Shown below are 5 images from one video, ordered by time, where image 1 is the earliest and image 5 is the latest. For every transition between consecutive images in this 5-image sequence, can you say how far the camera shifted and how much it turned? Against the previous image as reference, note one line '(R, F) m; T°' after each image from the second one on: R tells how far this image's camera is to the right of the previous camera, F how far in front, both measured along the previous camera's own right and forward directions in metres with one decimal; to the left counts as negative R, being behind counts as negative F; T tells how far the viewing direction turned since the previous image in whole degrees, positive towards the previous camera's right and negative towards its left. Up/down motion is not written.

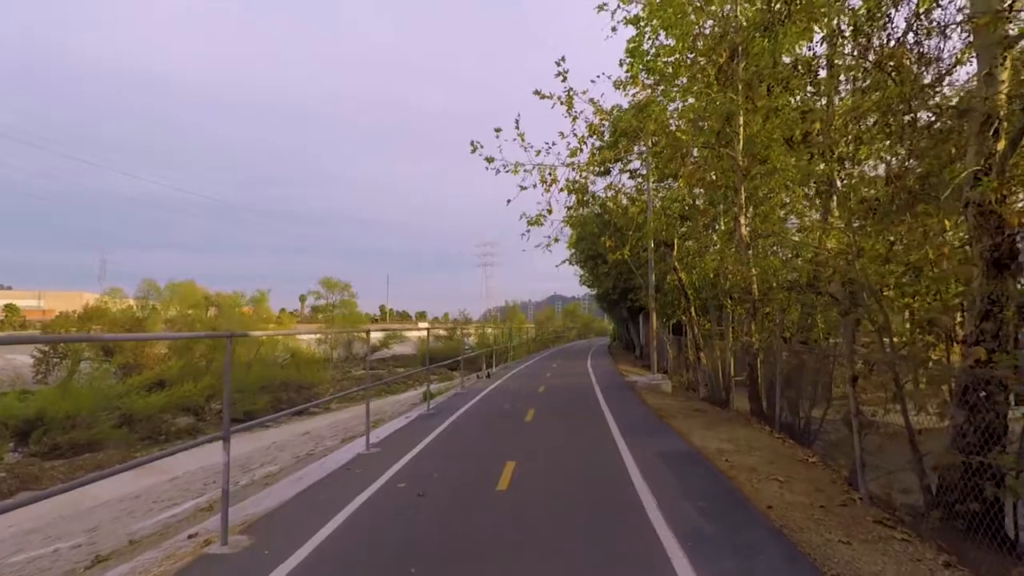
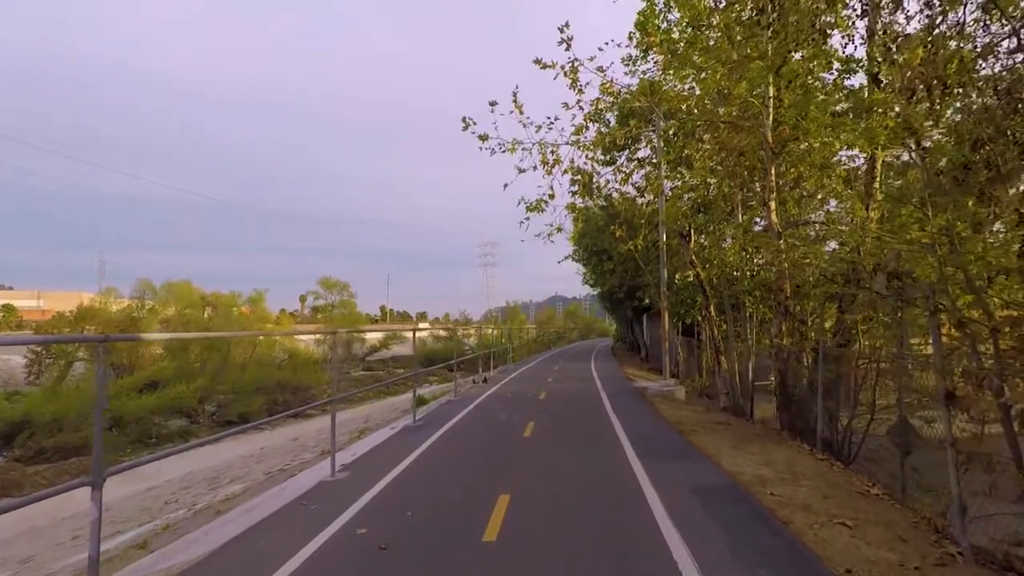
(+0.1, +1.2) m; 0°
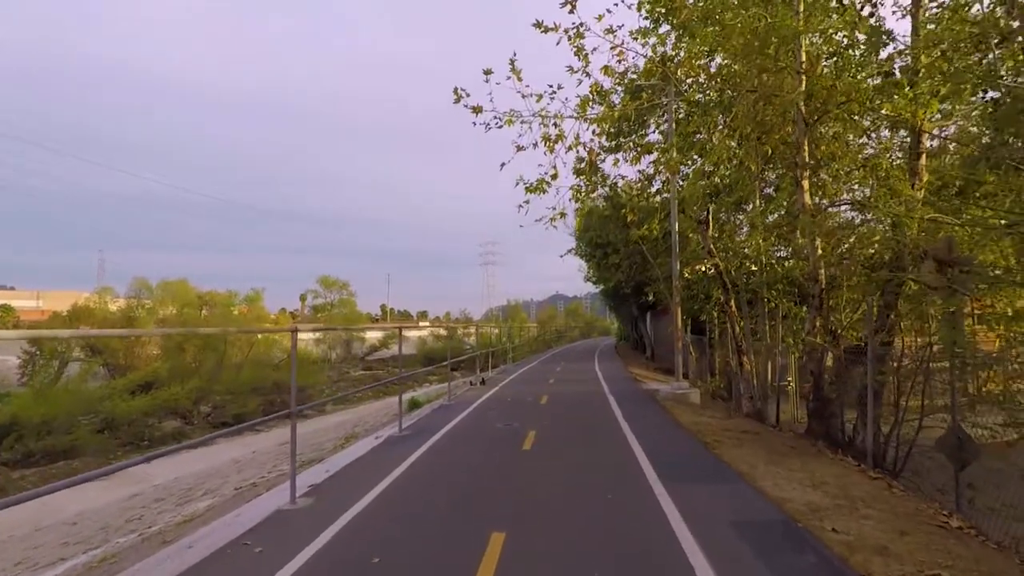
(0.0, +1.0) m; 0°
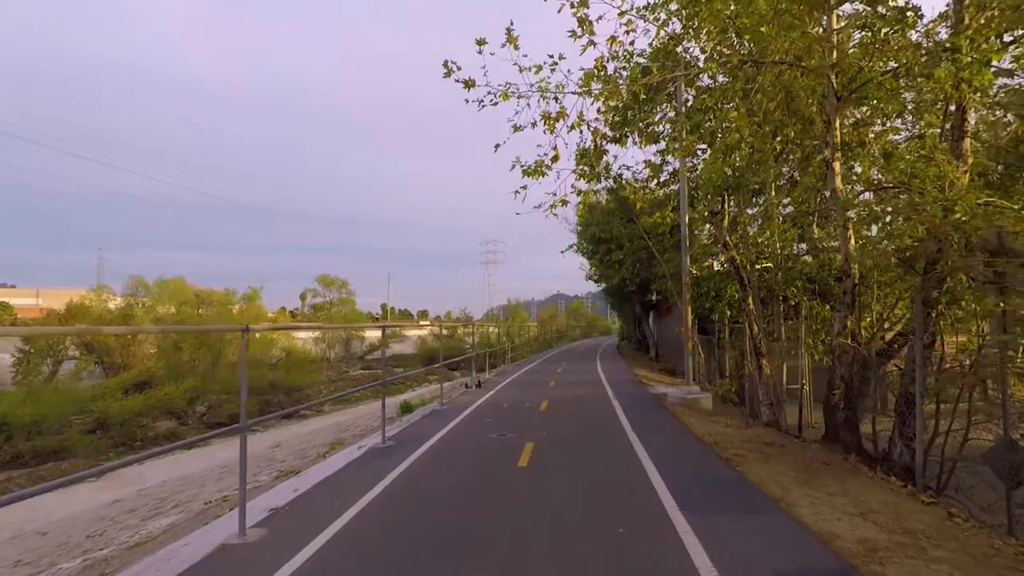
(0.0, +0.8) m; 0°
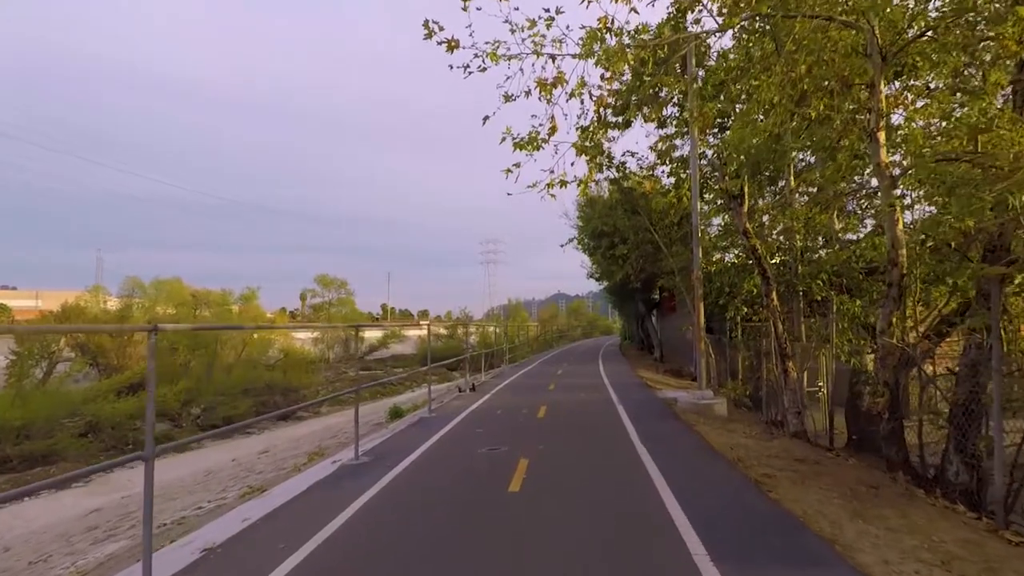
(+0.1, +0.9) m; 0°
